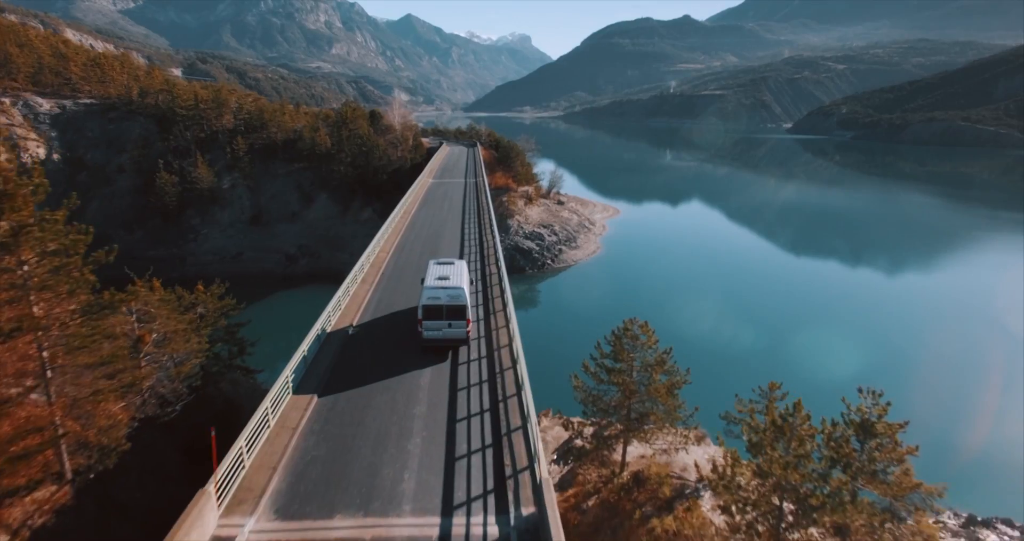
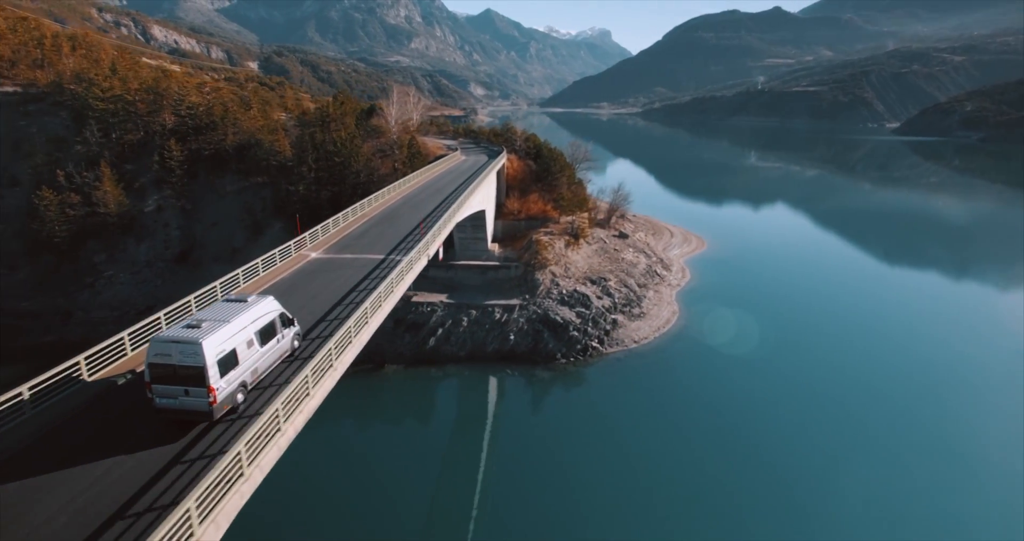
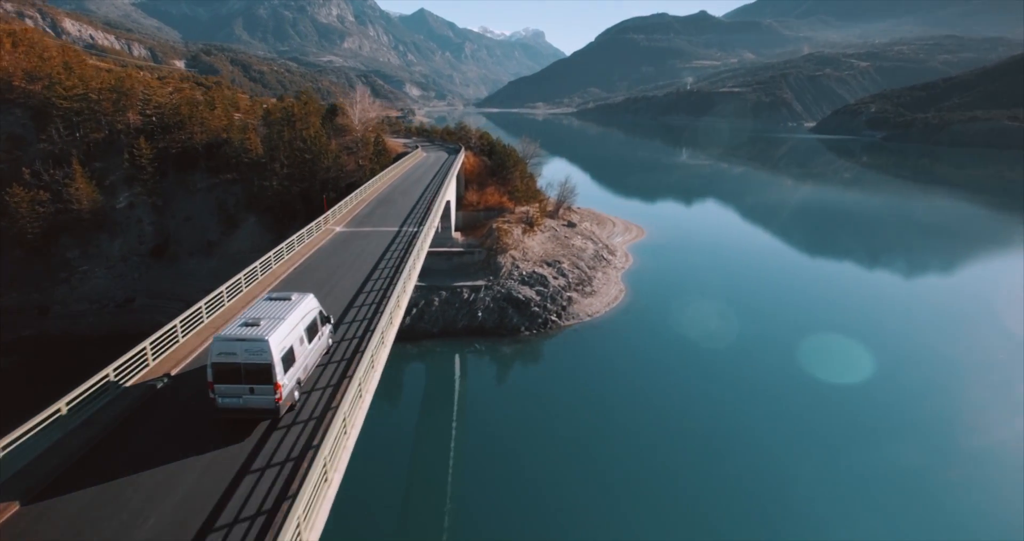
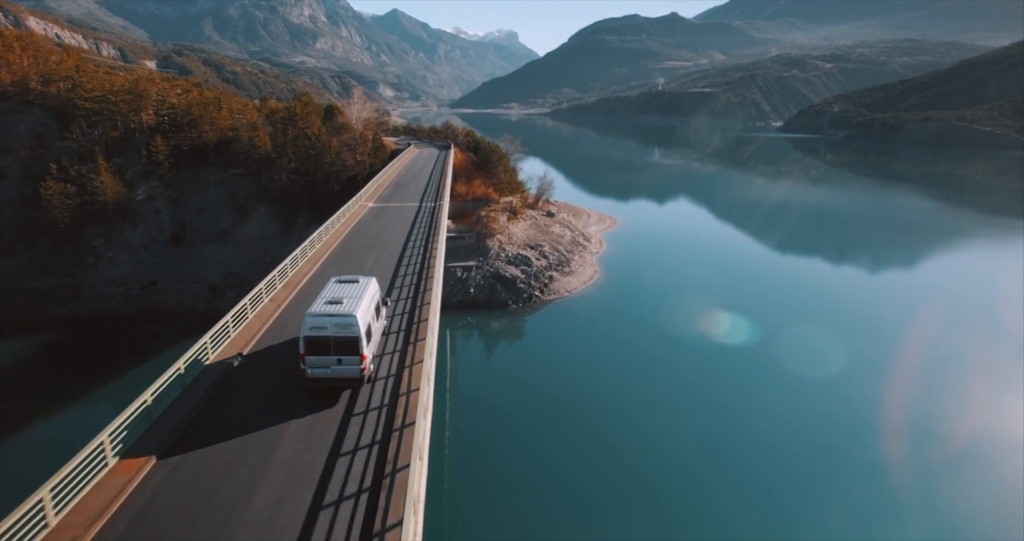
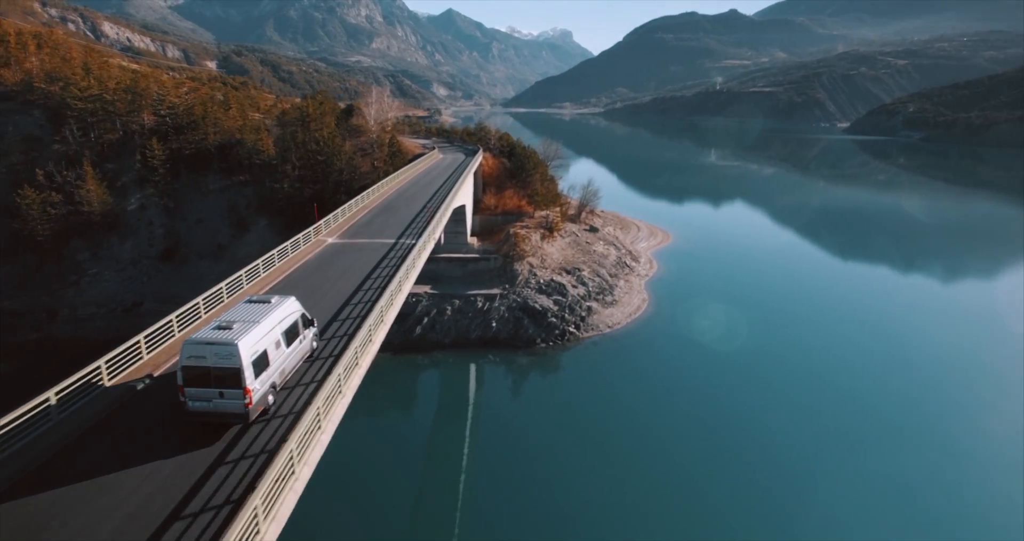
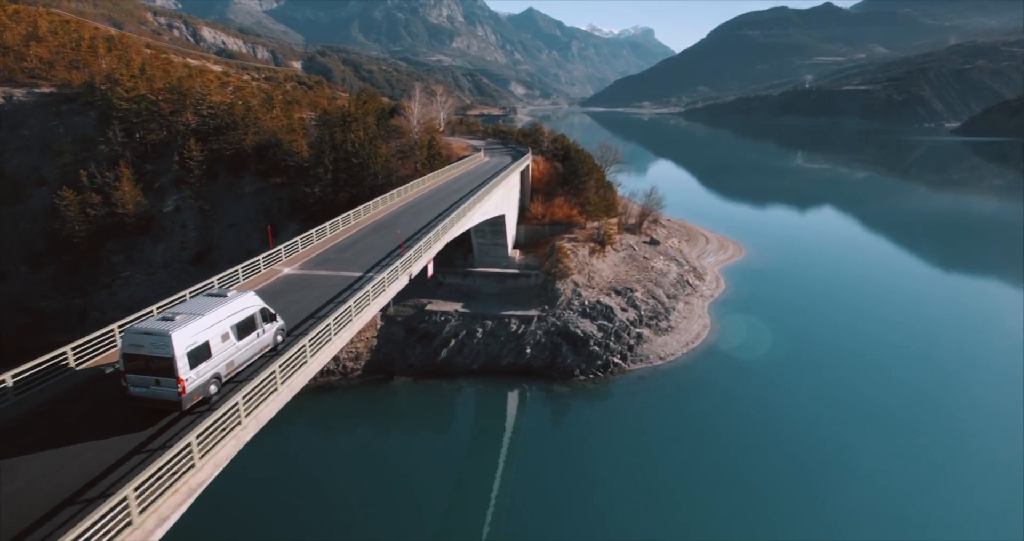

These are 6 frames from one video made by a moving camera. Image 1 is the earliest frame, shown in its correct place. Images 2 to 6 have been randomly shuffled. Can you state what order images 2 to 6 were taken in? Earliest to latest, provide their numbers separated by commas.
4, 3, 5, 2, 6
